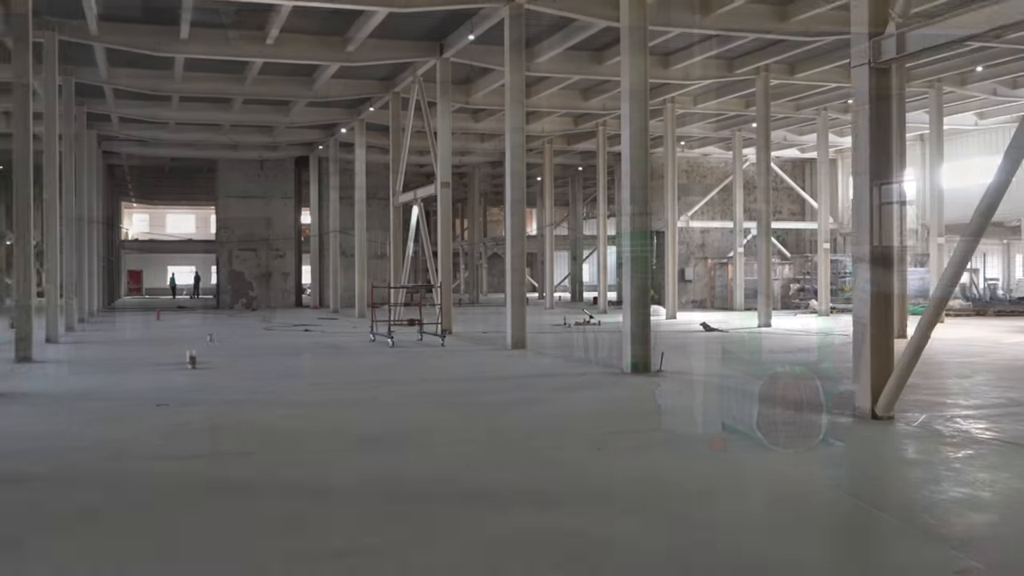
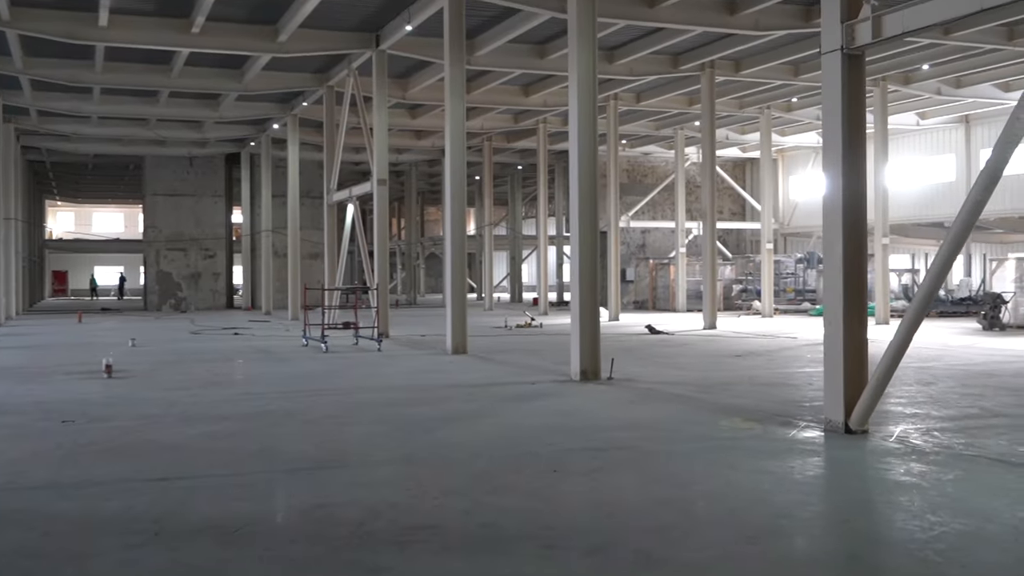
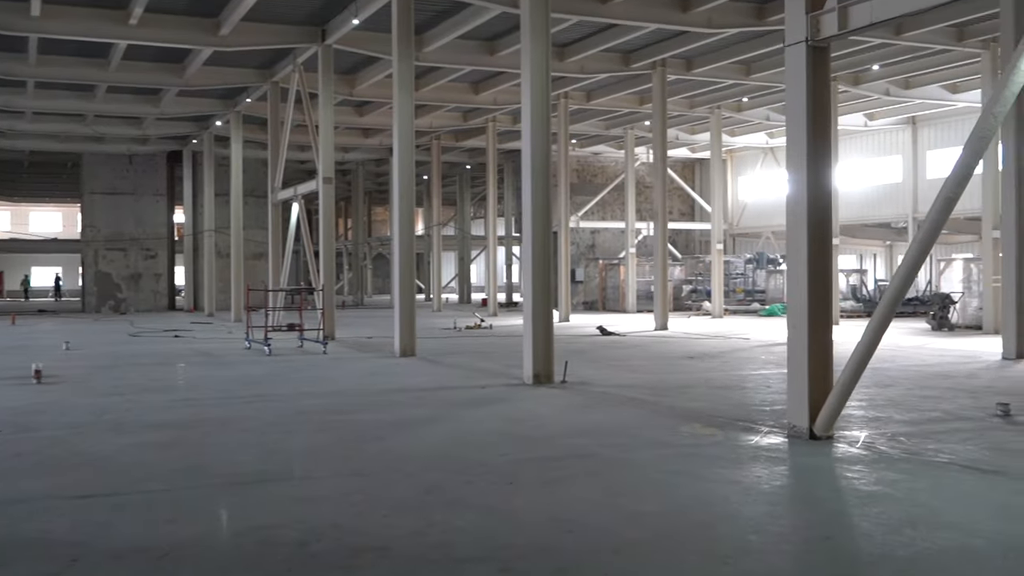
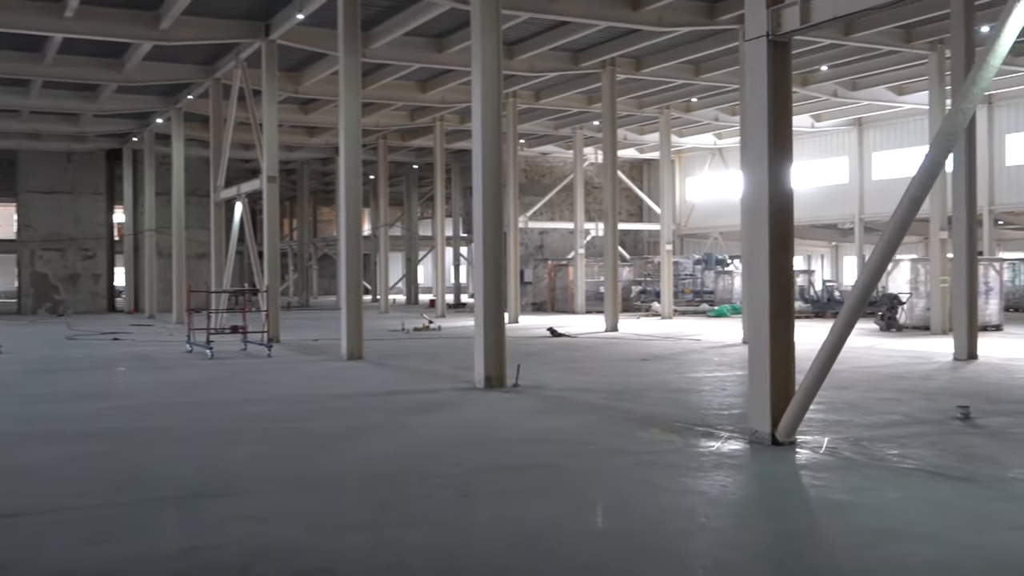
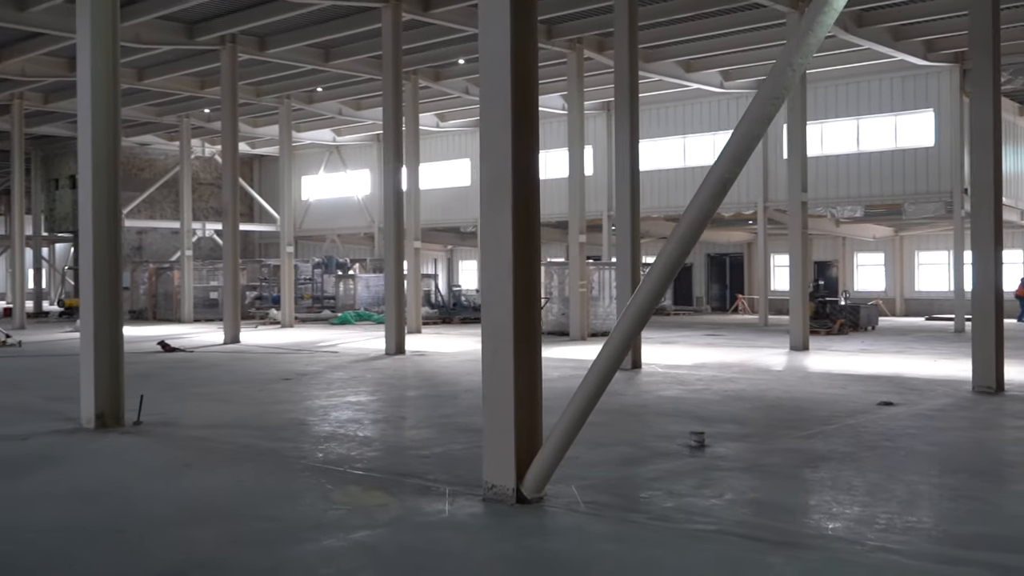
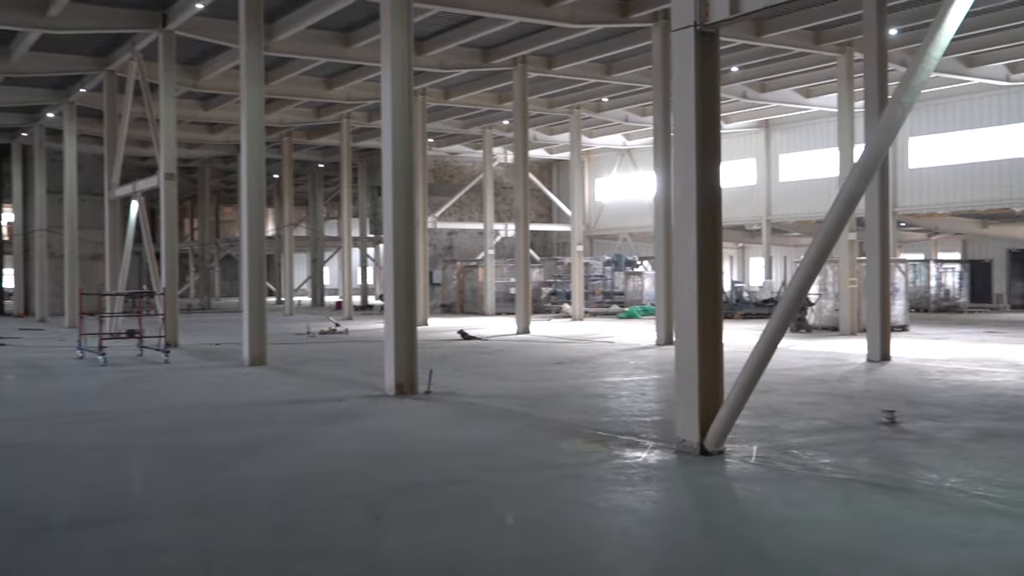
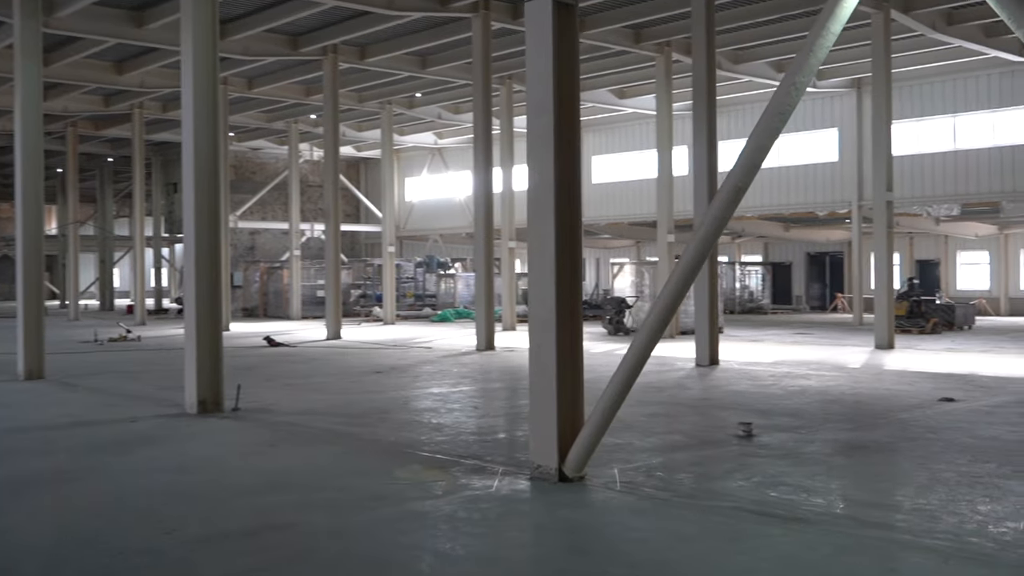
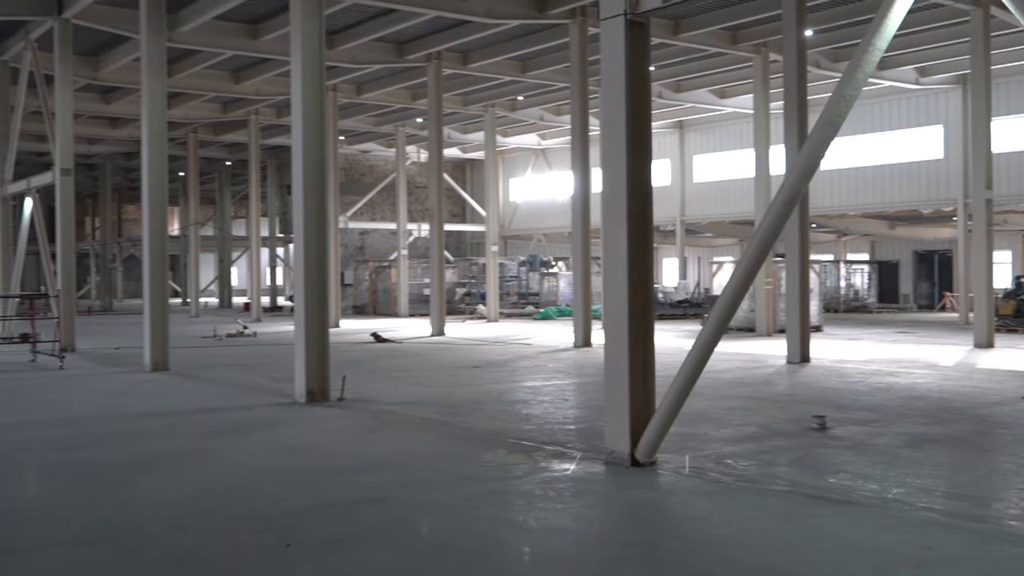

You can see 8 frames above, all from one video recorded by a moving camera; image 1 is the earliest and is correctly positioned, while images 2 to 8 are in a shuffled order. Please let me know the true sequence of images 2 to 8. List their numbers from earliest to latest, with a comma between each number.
2, 3, 4, 6, 8, 7, 5
